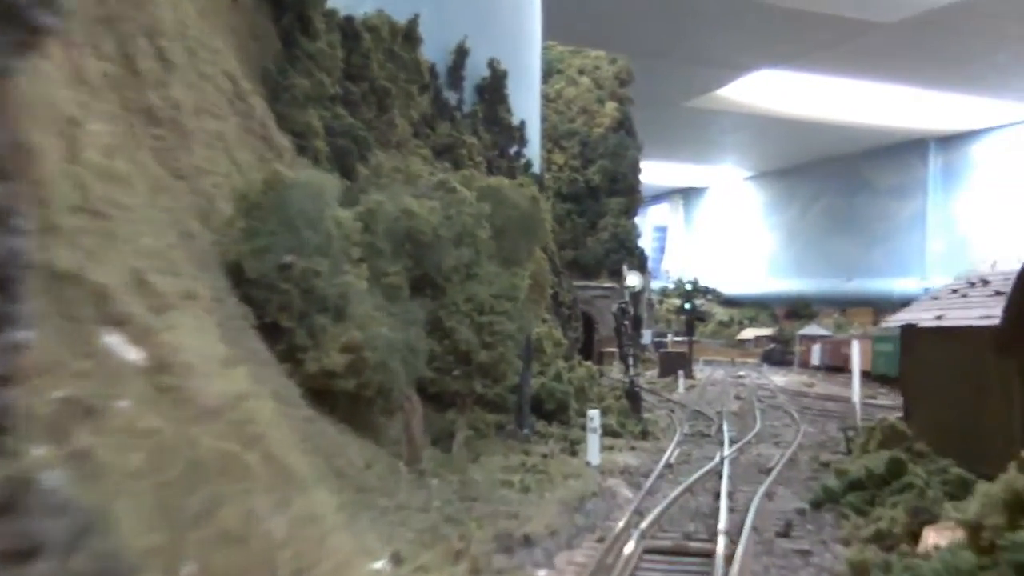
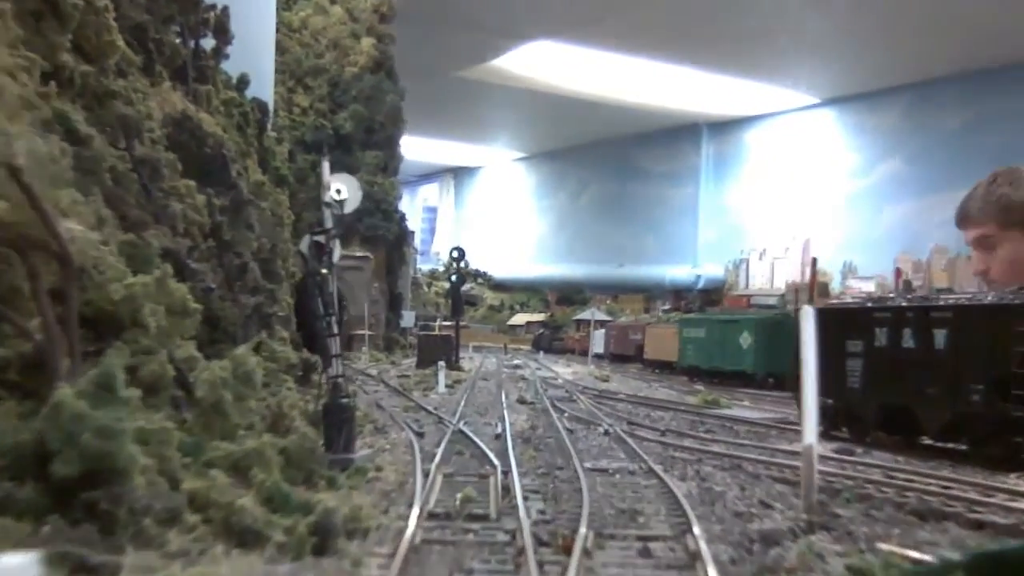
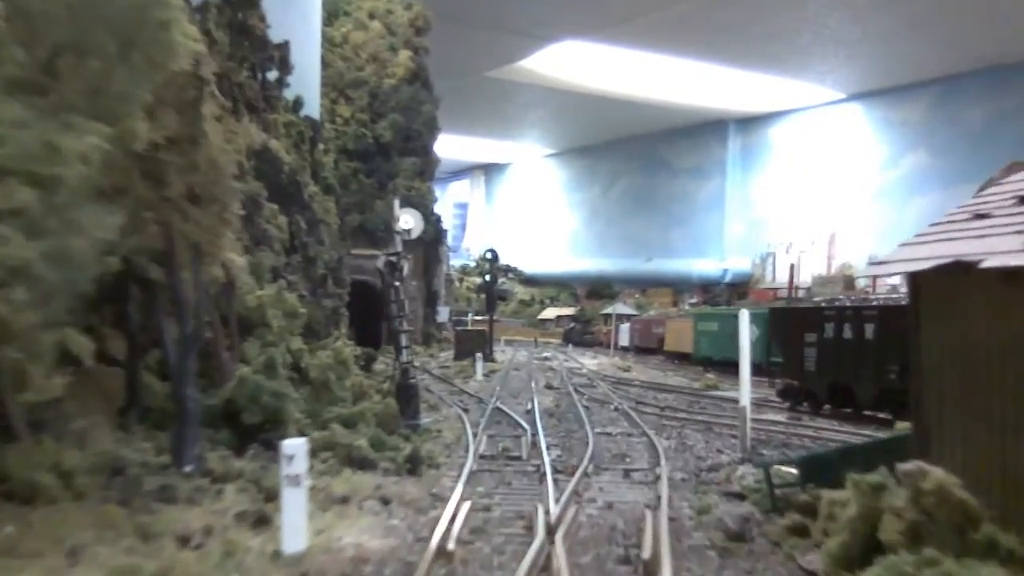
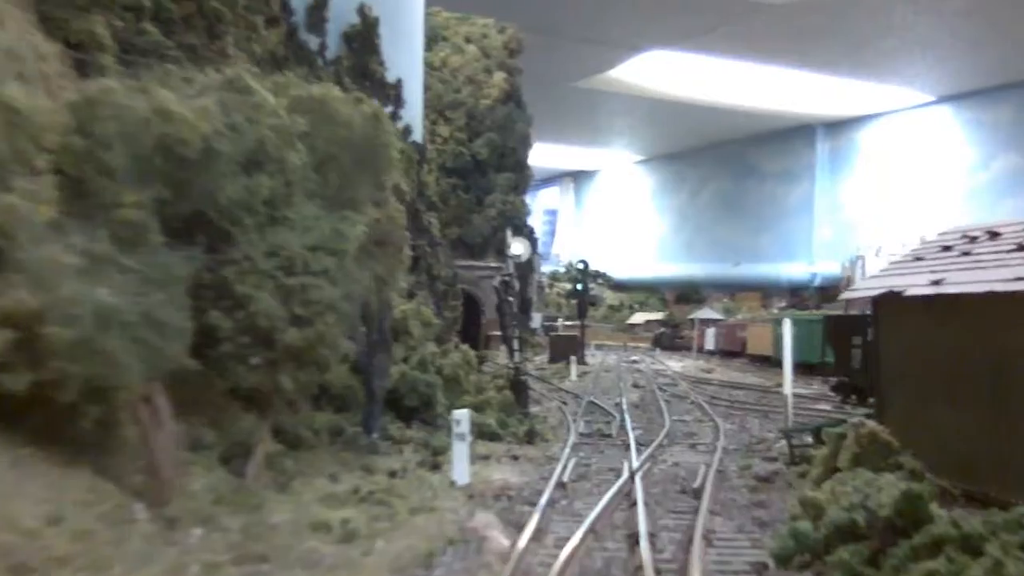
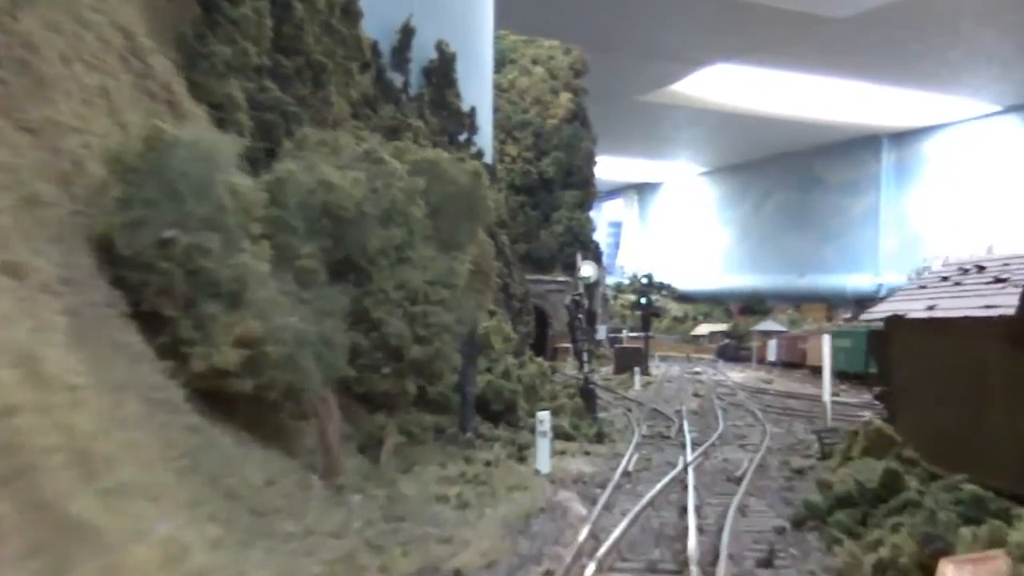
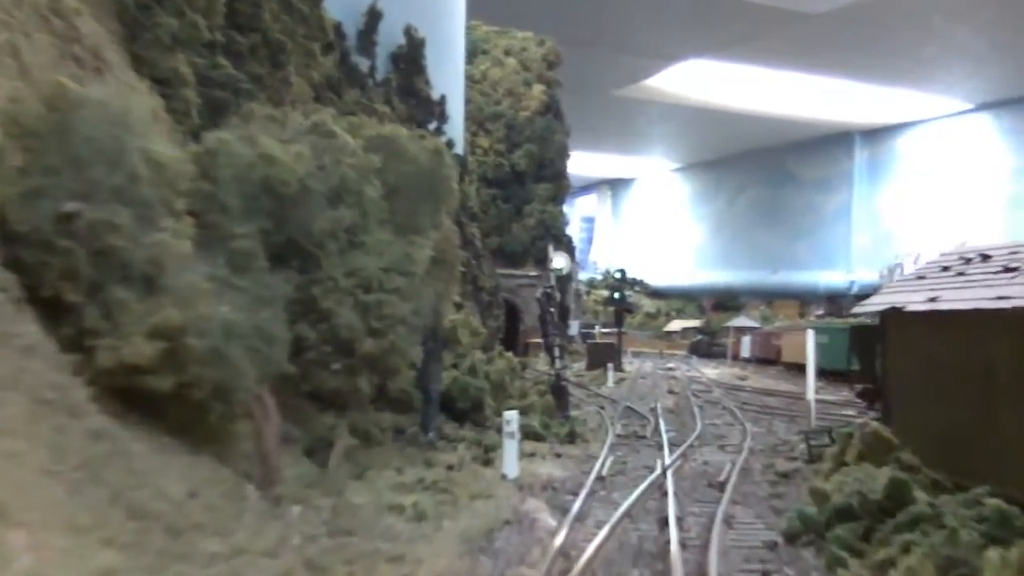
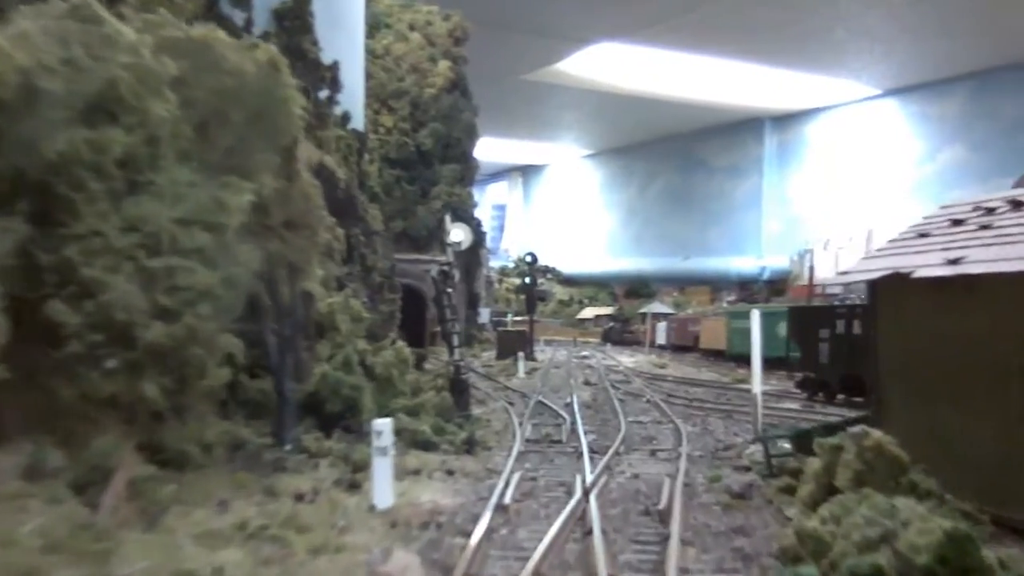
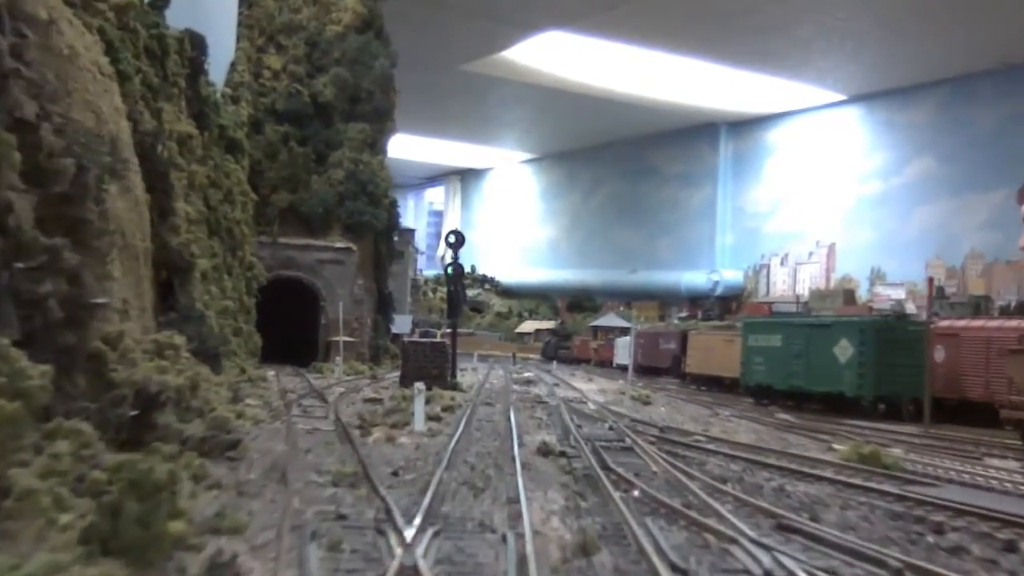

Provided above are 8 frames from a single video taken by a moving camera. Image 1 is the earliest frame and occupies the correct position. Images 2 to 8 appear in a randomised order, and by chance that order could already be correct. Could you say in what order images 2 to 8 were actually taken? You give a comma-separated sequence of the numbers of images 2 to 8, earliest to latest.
5, 6, 4, 7, 3, 2, 8
